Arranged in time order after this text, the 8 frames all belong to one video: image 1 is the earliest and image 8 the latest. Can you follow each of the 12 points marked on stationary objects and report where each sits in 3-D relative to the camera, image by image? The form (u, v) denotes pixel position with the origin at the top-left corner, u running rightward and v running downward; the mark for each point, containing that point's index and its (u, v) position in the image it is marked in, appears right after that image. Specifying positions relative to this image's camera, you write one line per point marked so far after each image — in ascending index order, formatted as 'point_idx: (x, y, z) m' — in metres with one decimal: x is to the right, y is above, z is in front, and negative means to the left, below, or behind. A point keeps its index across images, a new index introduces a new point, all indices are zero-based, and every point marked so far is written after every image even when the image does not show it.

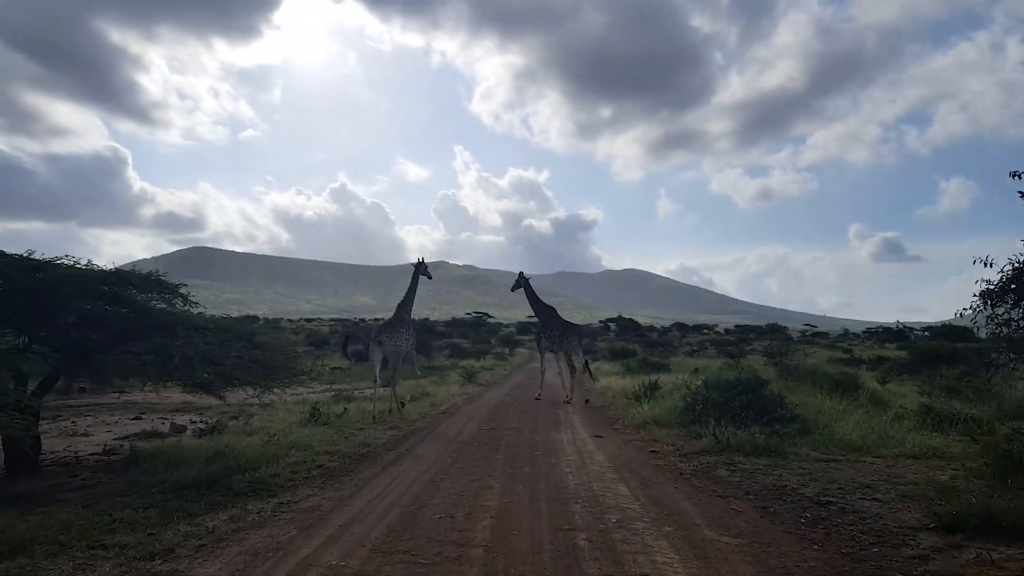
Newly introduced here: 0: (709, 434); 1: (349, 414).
0: (+2.7, -2.0, +10.0) m
1: (-3.1, -2.4, +14.2) m
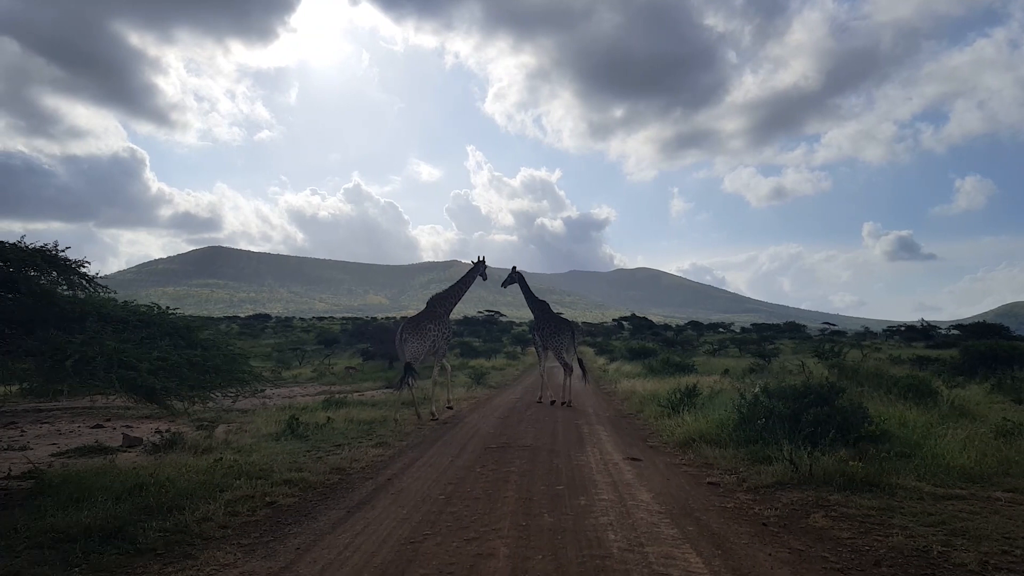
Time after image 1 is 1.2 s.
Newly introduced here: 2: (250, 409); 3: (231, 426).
0: (+2.8, -1.8, +7.7) m
1: (-2.9, -2.2, +12.0) m
2: (-5.9, -2.7, +16.2) m
3: (-5.0, -2.5, +13.0) m
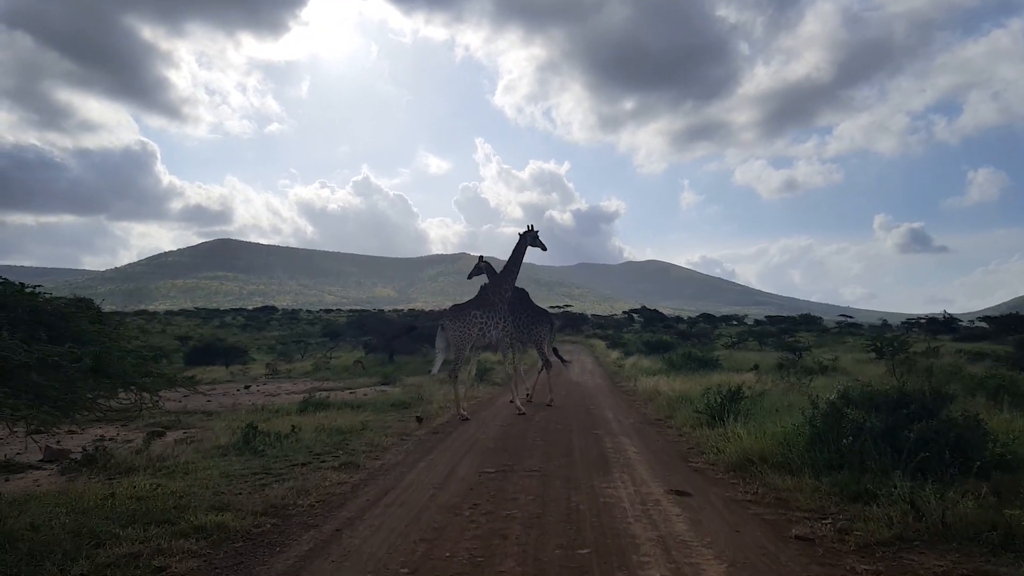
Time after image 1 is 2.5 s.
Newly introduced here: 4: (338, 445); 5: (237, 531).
0: (+2.8, -1.6, +5.5) m
1: (-2.8, -1.9, +9.8) m
2: (-5.7, -2.4, +14.2) m
3: (-4.9, -2.2, +10.9) m
4: (-2.1, -1.9, +9.1) m
5: (-2.0, -1.7, +5.4) m
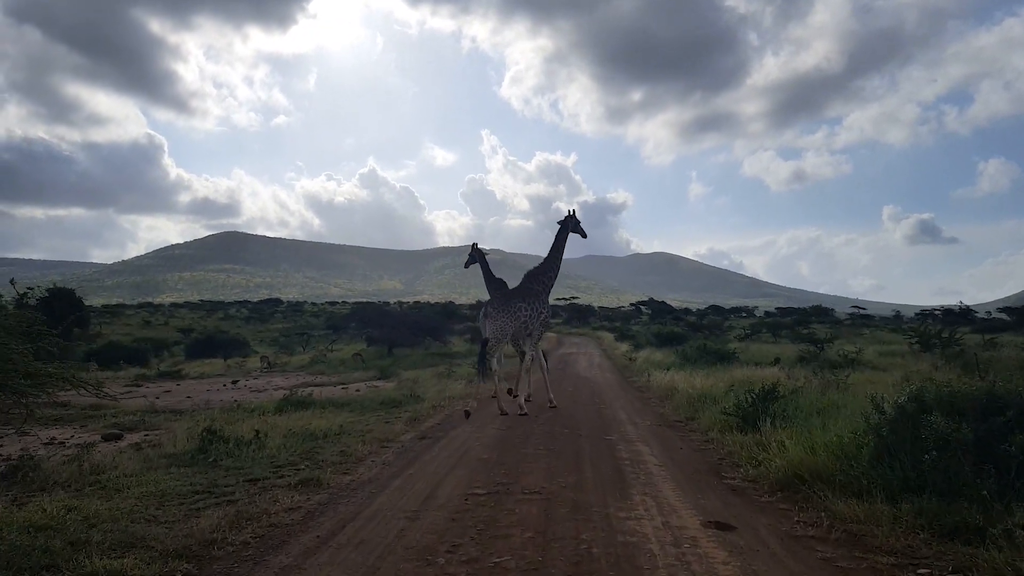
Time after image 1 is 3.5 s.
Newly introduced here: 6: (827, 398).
0: (+2.8, -1.4, +4.1) m
1: (-2.9, -1.7, +8.5) m
2: (-5.7, -2.1, +12.9) m
3: (-4.9, -2.0, +9.6) m
4: (-2.2, -1.7, +7.7) m
5: (-2.1, -1.6, +4.0) m
6: (+4.2, -1.5, +9.9) m
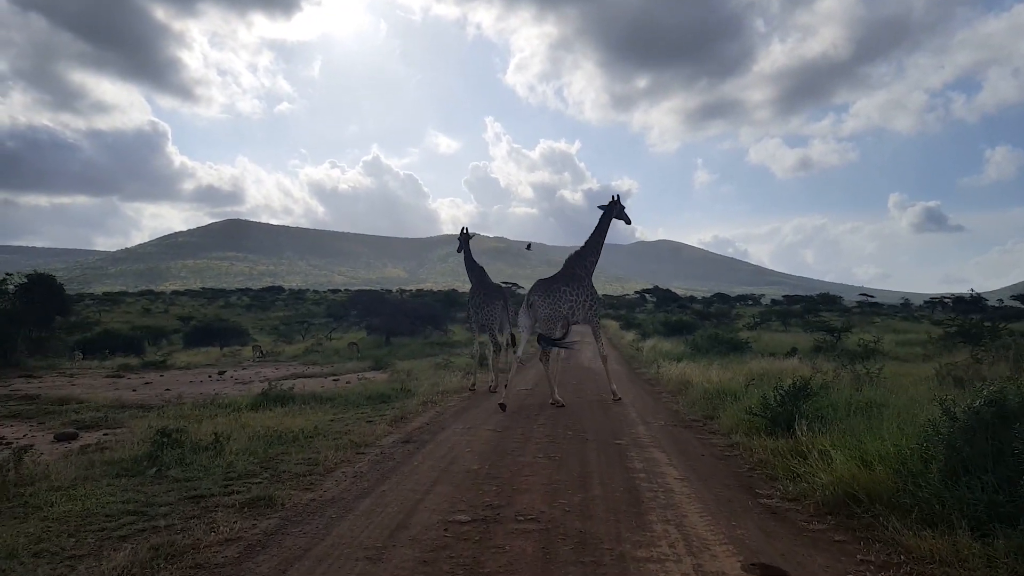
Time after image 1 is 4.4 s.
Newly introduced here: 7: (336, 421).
0: (+2.7, -1.3, +3.0) m
1: (-2.9, -1.6, +7.5) m
2: (-5.7, -1.9, +11.8) m
3: (-4.9, -1.8, +8.6) m
4: (-2.2, -1.6, +6.7) m
5: (-2.1, -1.5, +3.0) m
6: (+4.1, -1.3, +8.8) m
7: (-2.2, -1.6, +9.2) m
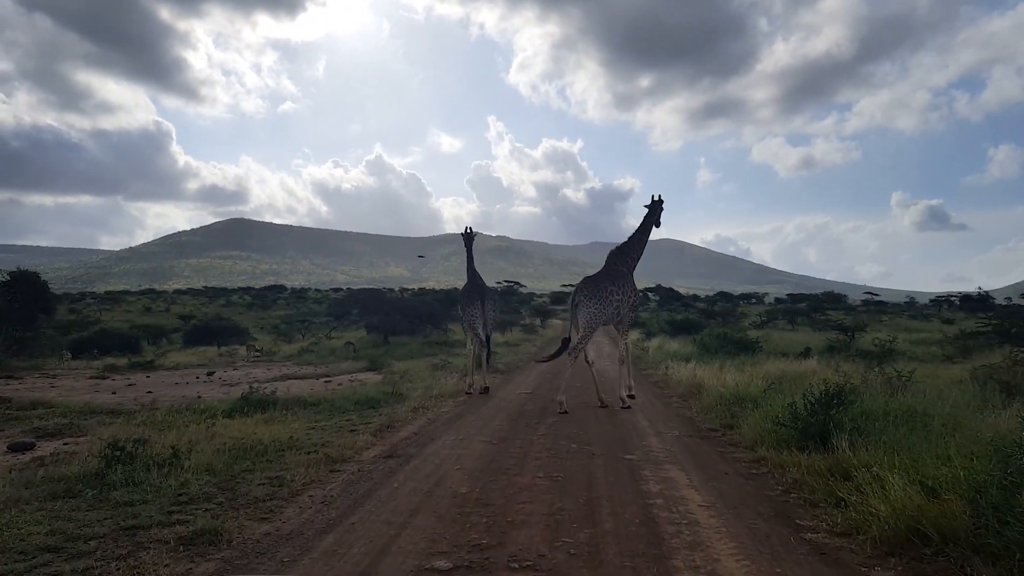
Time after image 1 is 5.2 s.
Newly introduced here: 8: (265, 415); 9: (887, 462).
0: (+2.6, -1.3, +2.1) m
1: (-2.9, -1.5, +6.6) m
2: (-5.7, -1.8, +11.0) m
3: (-4.9, -1.7, +7.7) m
4: (-2.2, -1.5, +5.8) m
5: (-2.2, -1.4, +2.1) m
6: (+4.1, -1.2, +7.9) m
7: (-2.2, -1.6, +8.4) m
8: (-3.2, -1.7, +9.7) m
9: (+2.6, -1.2, +5.2) m
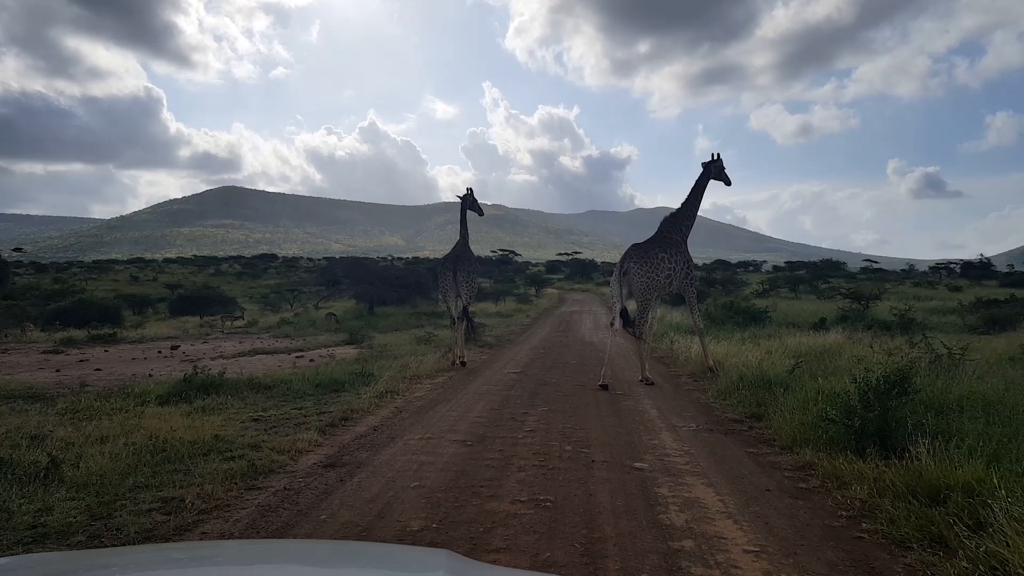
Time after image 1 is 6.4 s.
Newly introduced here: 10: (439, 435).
0: (+2.5, -1.2, +0.7) m
1: (-3.1, -1.2, +5.1) m
2: (-5.9, -1.4, +9.5) m
3: (-5.1, -1.4, +6.2) m
4: (-2.4, -1.3, +4.3) m
5: (-2.3, -1.4, +0.6) m
6: (+4.0, -0.9, +6.4) m
7: (-2.4, -1.2, +6.9) m
8: (-3.4, -1.3, +8.2) m
9: (+2.5, -1.0, +3.8) m
10: (-0.6, -1.2, +6.1) m
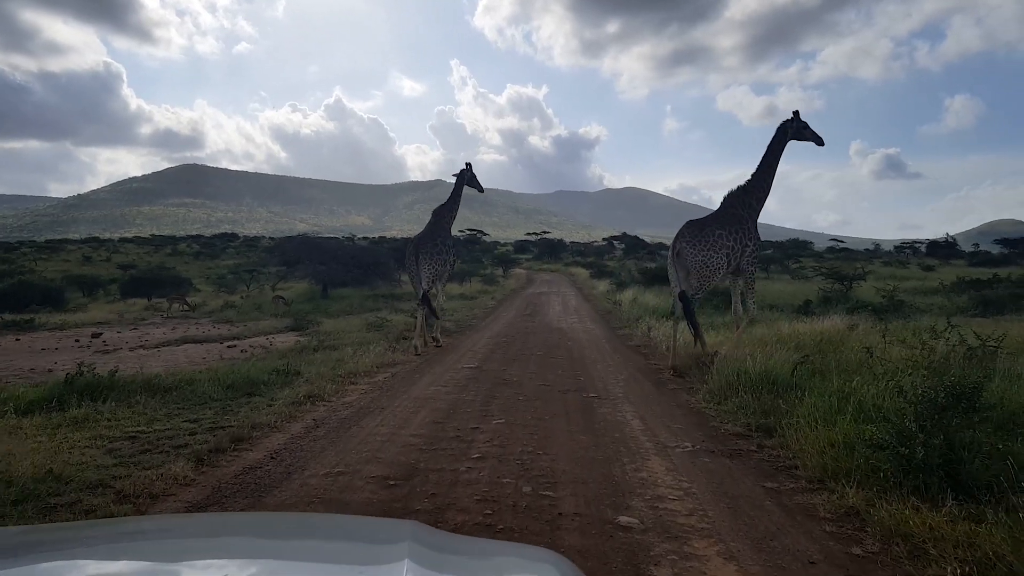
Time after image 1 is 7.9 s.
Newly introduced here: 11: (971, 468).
0: (+2.4, -1.2, -0.7) m
1: (-3.4, -1.2, +3.5) m
2: (-6.4, -1.2, +7.7) m
3: (-5.5, -1.3, +4.5) m
4: (-2.7, -1.2, +2.7) m
5: (-2.4, -1.4, -1.0) m
6: (+3.6, -0.7, +5.1) m
7: (-2.8, -1.1, +5.3) m
8: (-3.9, -1.1, +6.6) m
9: (+2.2, -0.9, +2.4) m
10: (-1.0, -1.1, +4.5) m
11: (+2.3, -0.9, +3.8) m
